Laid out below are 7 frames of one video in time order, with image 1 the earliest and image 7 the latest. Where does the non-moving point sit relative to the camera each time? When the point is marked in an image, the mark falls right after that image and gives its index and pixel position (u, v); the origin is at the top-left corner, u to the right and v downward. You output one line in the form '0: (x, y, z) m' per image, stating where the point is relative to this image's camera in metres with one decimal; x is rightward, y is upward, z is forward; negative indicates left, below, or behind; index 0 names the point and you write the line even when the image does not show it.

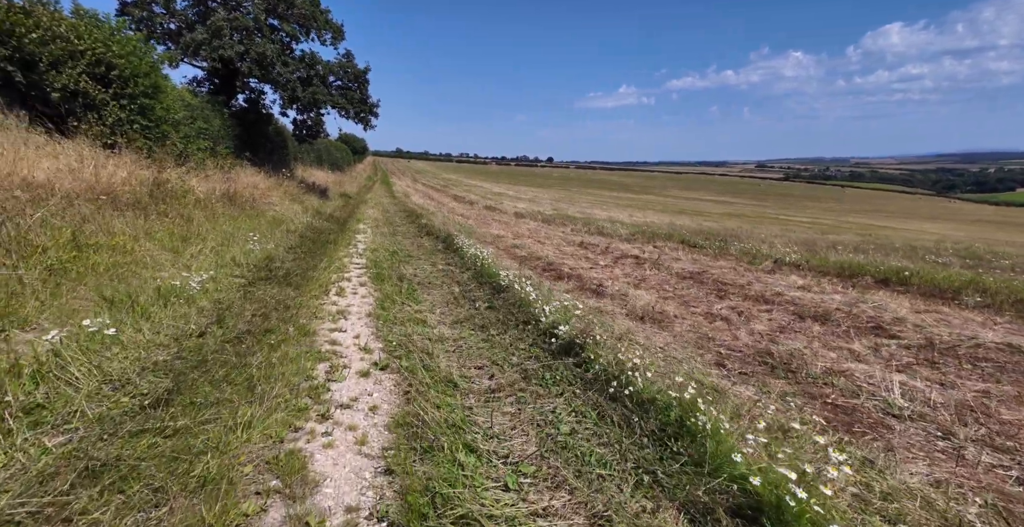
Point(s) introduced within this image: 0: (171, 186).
0: (-7.5, +1.8, +11.4) m
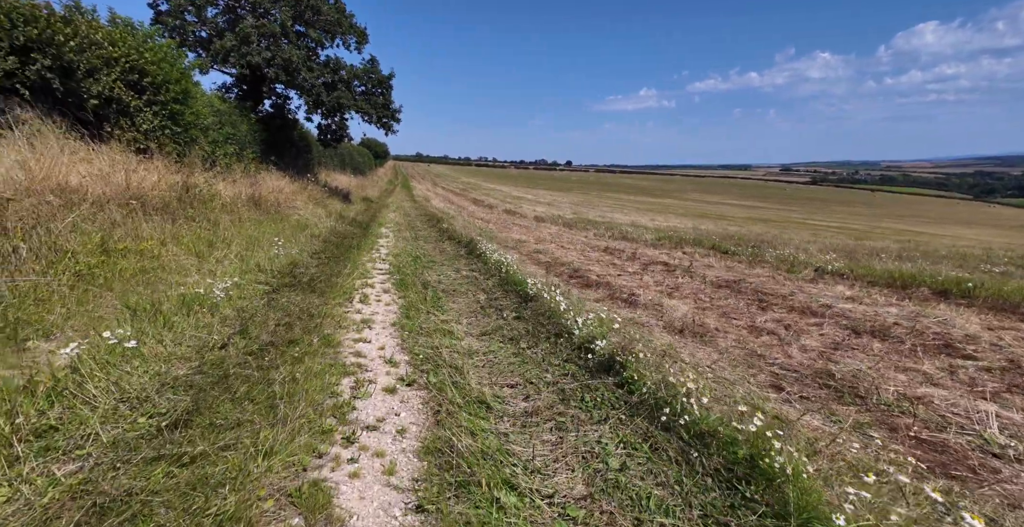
0: (-7.0, +1.7, +11.5) m
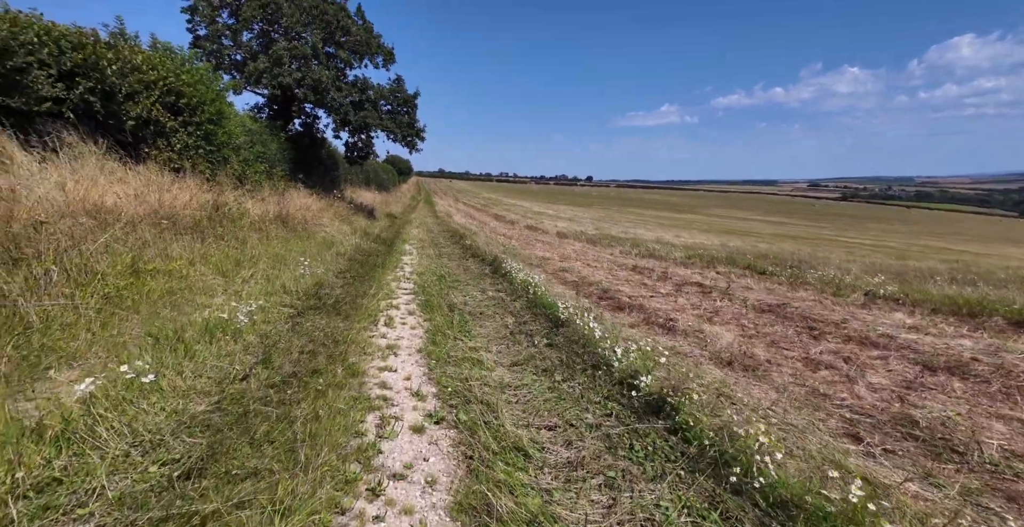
0: (-6.4, +1.2, +11.6) m
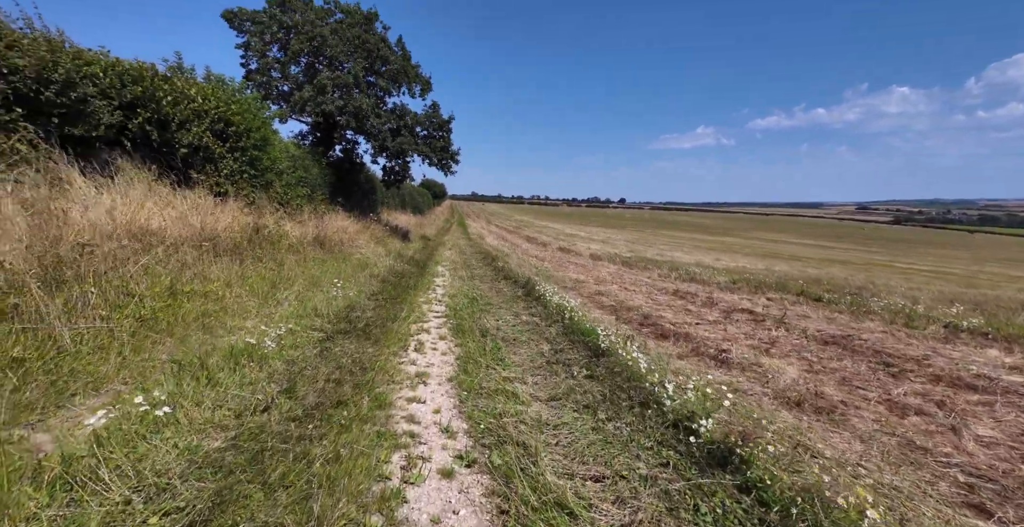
0: (-5.6, +0.8, +11.7) m
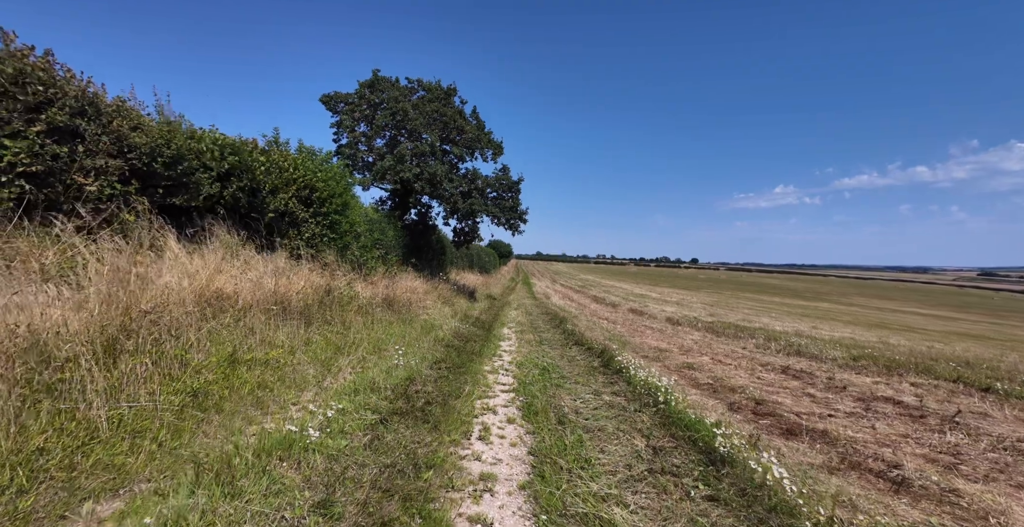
0: (-4.0, -0.6, +11.5) m
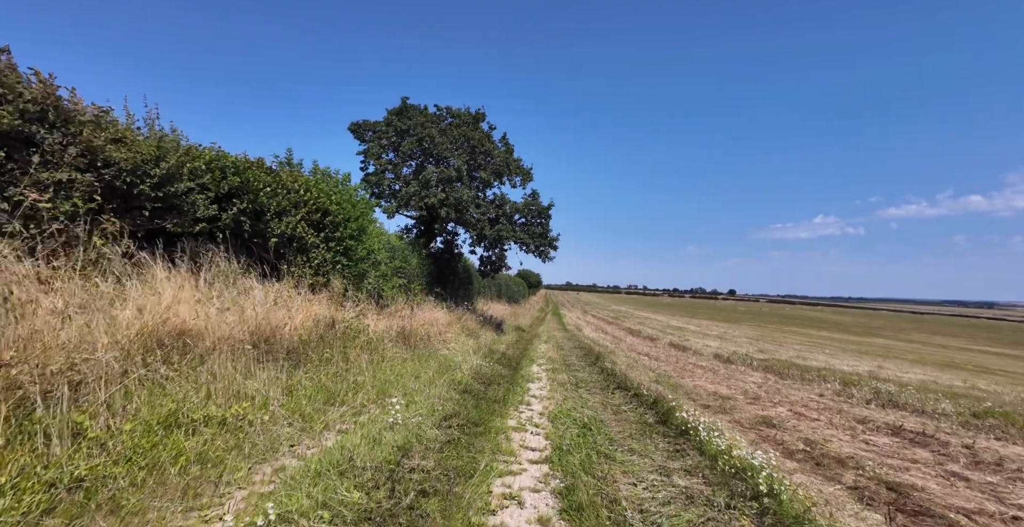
0: (-3.3, -1.2, +10.0) m
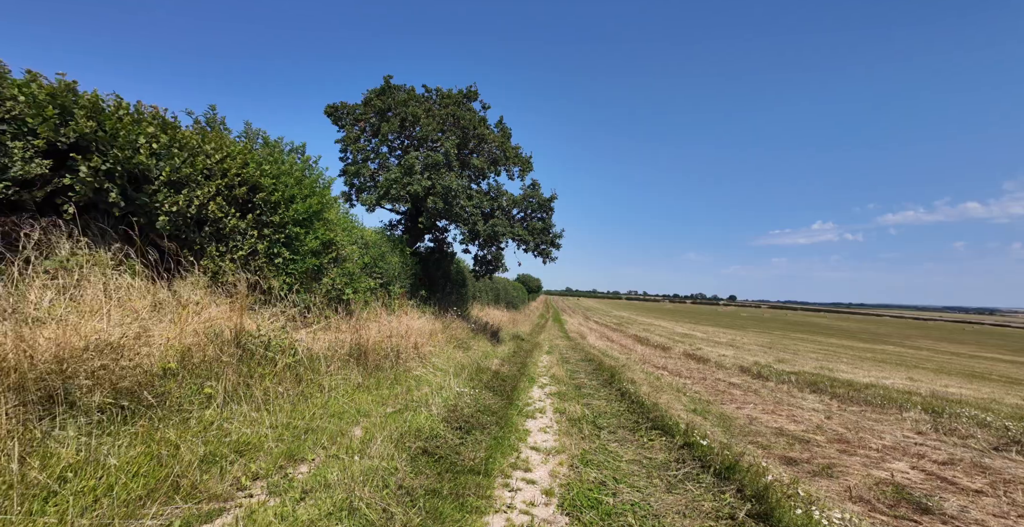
0: (-3.5, -1.0, +6.8) m
